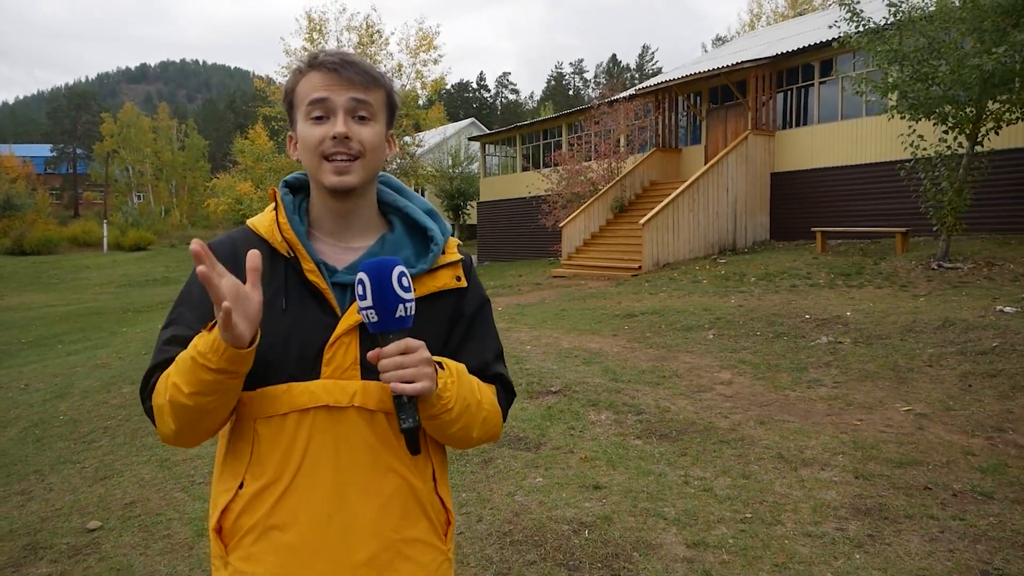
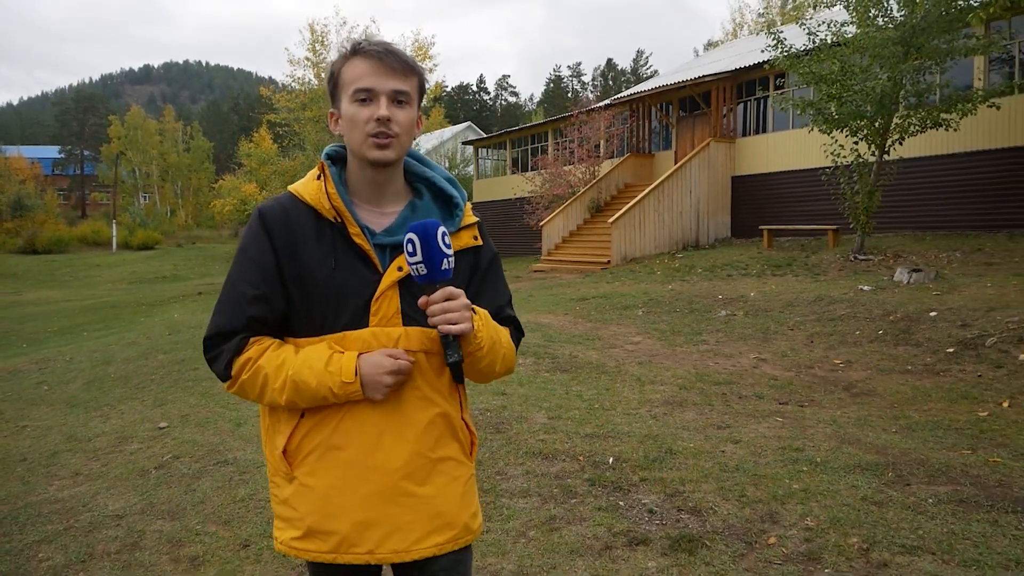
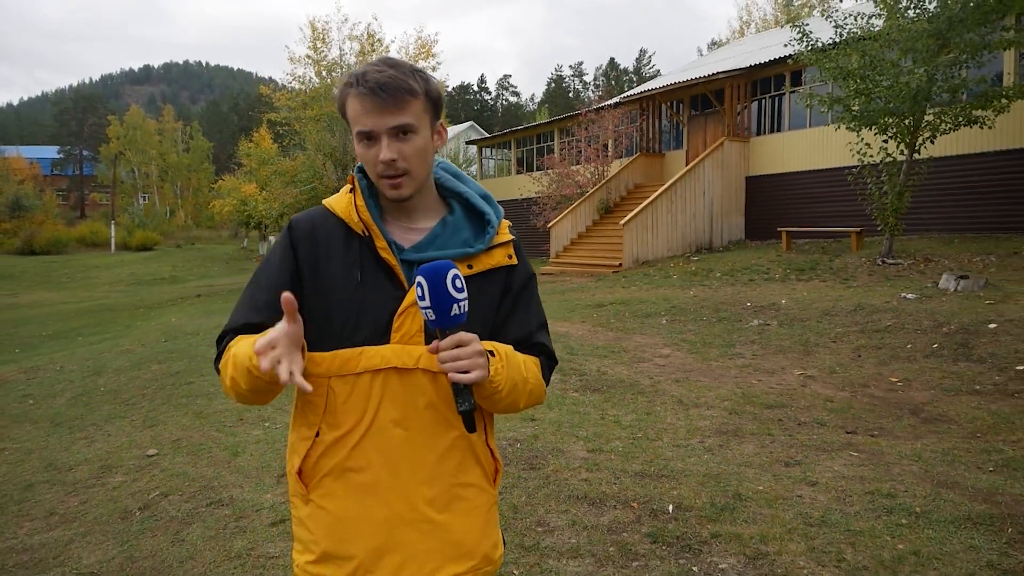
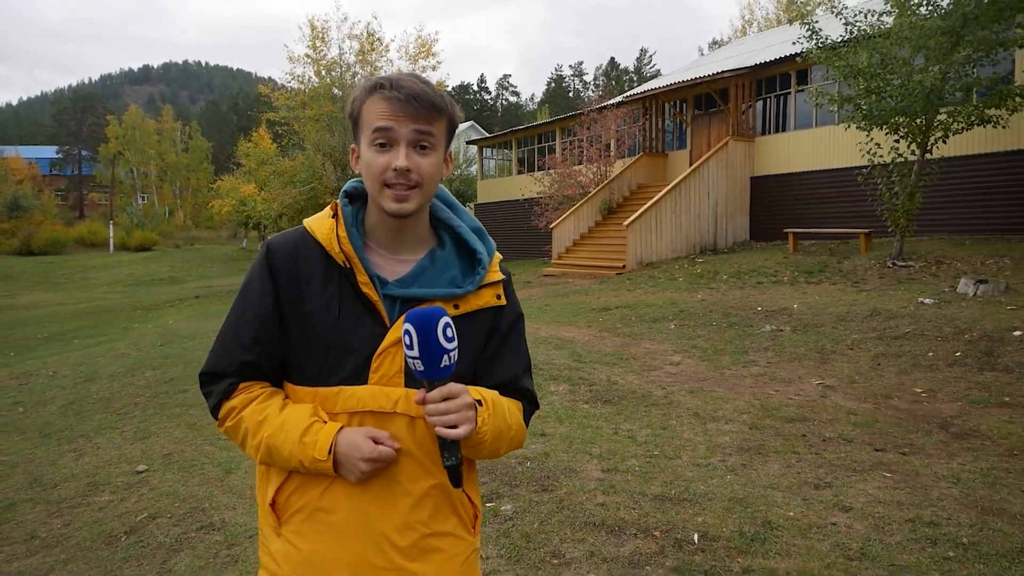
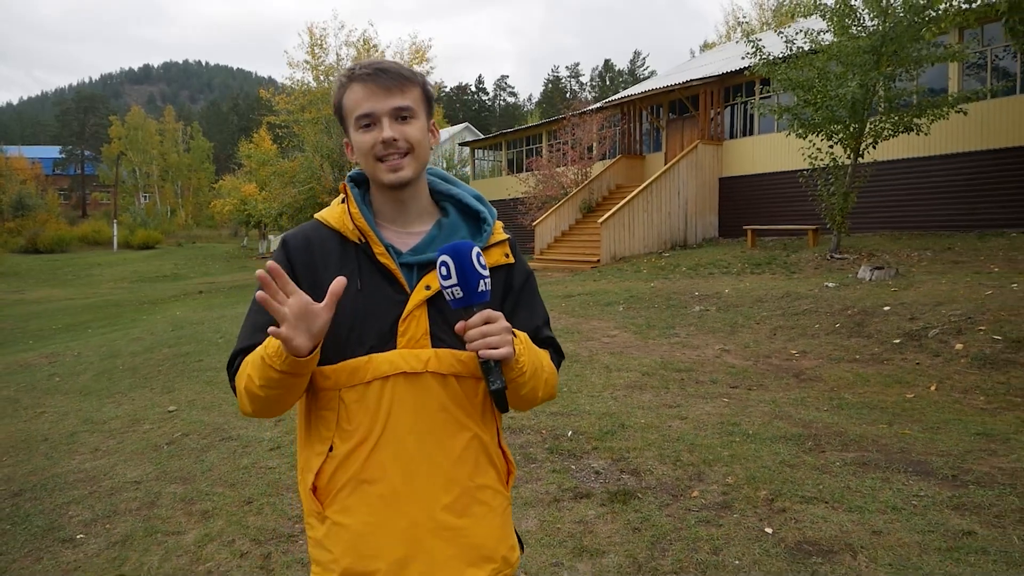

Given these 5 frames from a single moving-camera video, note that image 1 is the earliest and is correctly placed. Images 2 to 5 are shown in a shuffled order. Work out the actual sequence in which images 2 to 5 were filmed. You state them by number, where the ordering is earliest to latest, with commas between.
4, 3, 2, 5
